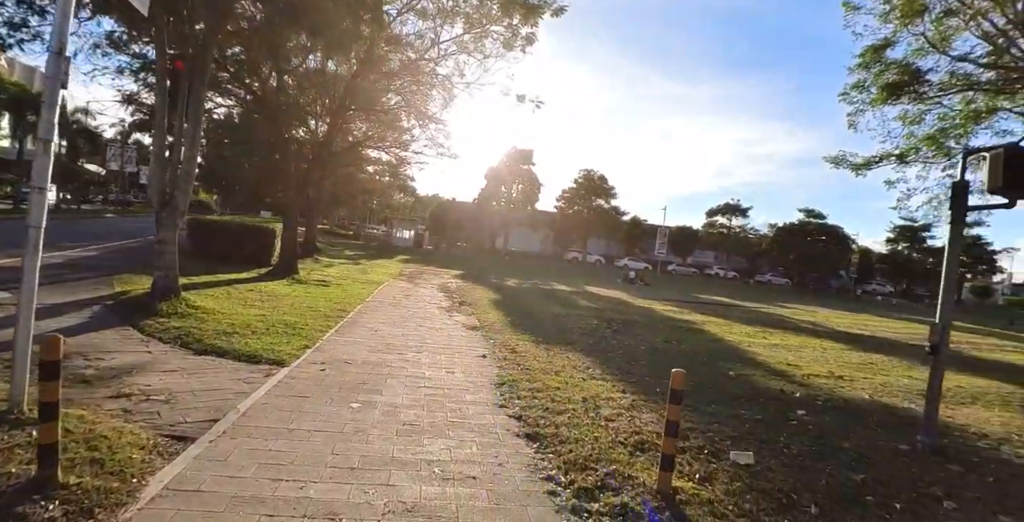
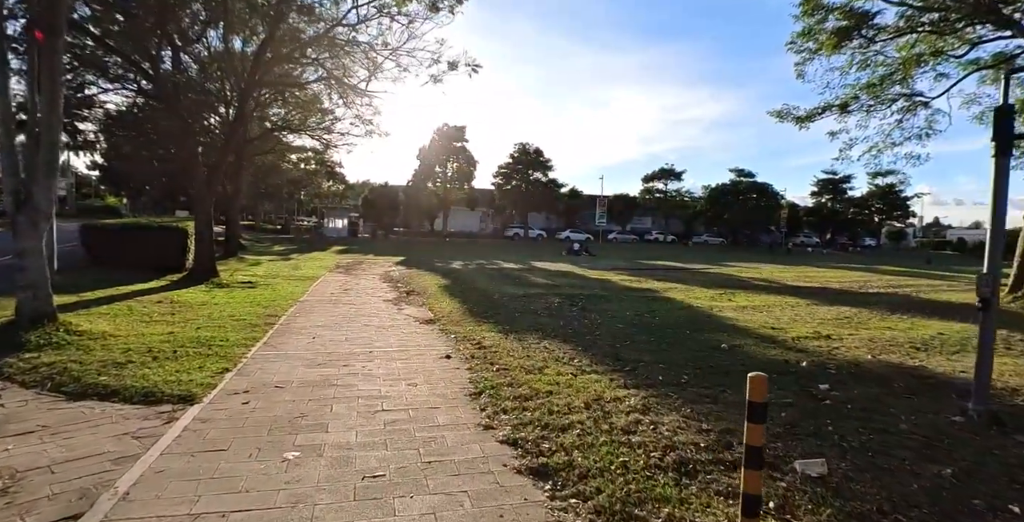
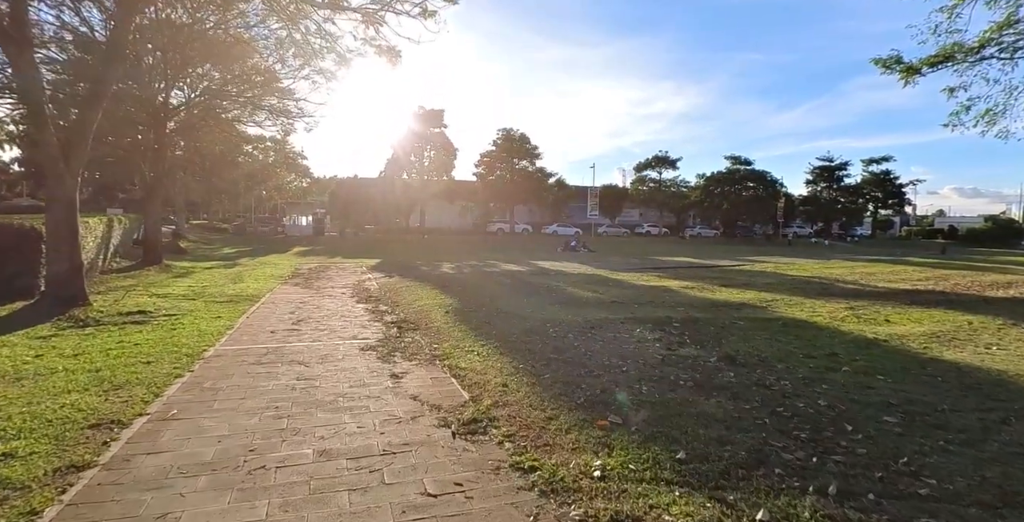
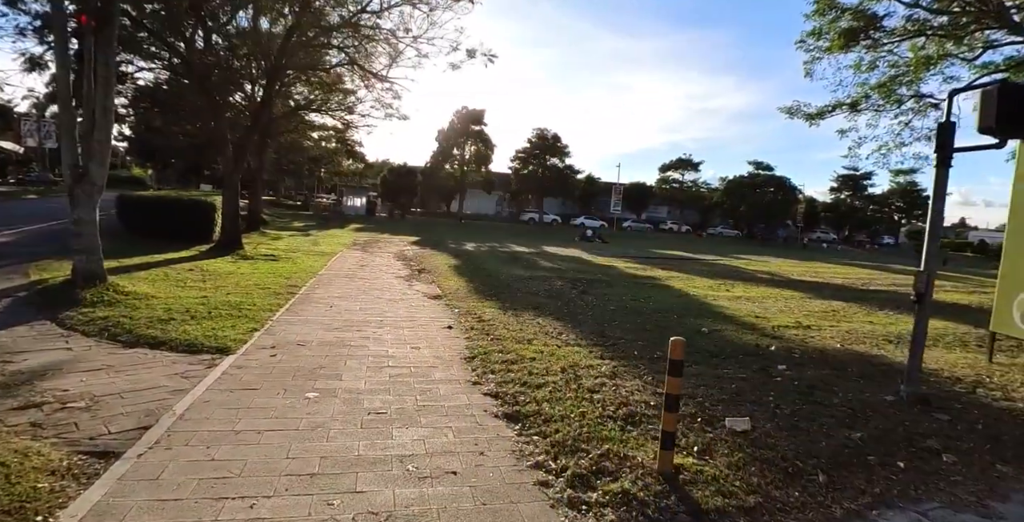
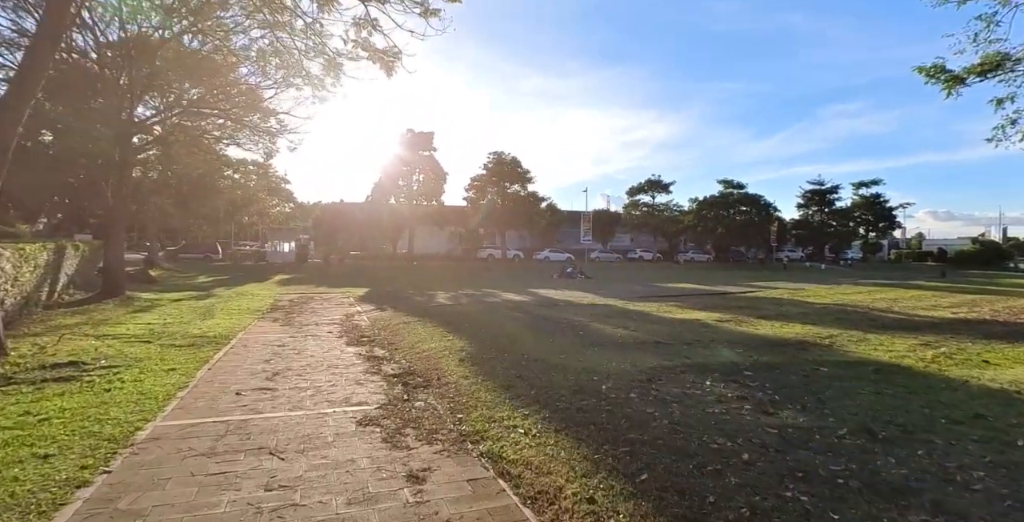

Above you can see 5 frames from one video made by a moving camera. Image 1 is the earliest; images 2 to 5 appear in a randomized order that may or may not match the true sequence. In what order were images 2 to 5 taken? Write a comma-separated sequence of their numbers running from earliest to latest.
4, 2, 3, 5
